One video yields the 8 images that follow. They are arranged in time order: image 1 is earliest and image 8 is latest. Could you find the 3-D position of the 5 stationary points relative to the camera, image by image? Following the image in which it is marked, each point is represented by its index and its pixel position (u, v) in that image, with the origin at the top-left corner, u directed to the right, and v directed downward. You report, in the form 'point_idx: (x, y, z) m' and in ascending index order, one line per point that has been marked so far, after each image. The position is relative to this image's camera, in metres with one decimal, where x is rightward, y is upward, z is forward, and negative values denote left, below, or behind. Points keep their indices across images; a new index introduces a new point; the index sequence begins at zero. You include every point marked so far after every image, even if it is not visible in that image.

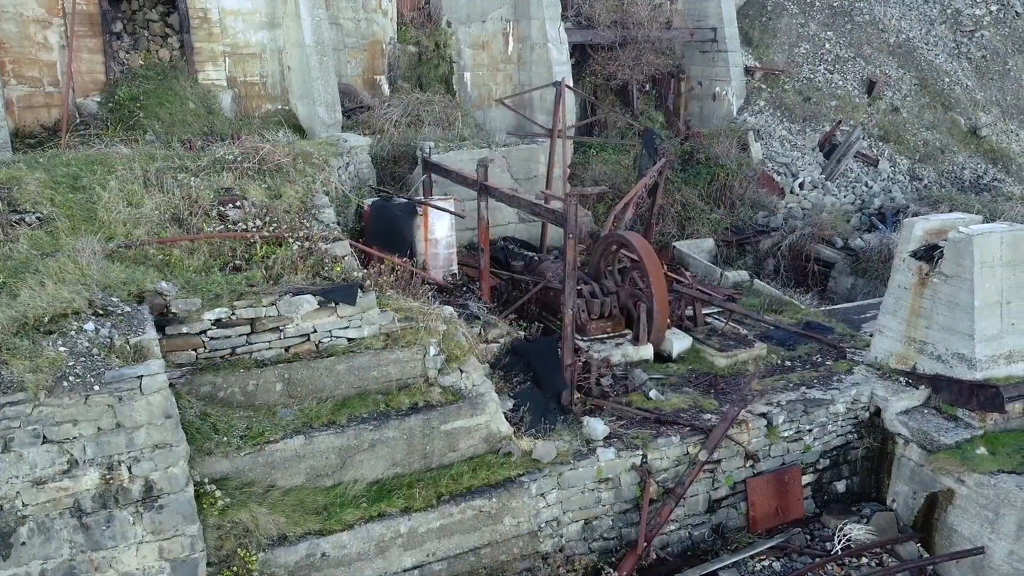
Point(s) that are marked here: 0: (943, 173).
0: (+5.0, +1.3, +9.5) m
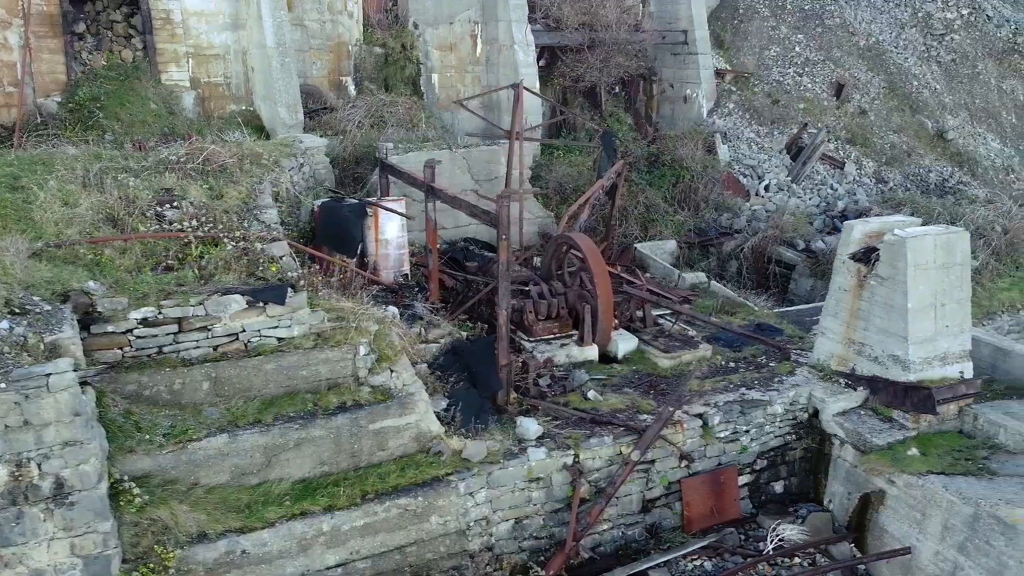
0: (+4.7, +1.3, +9.6) m
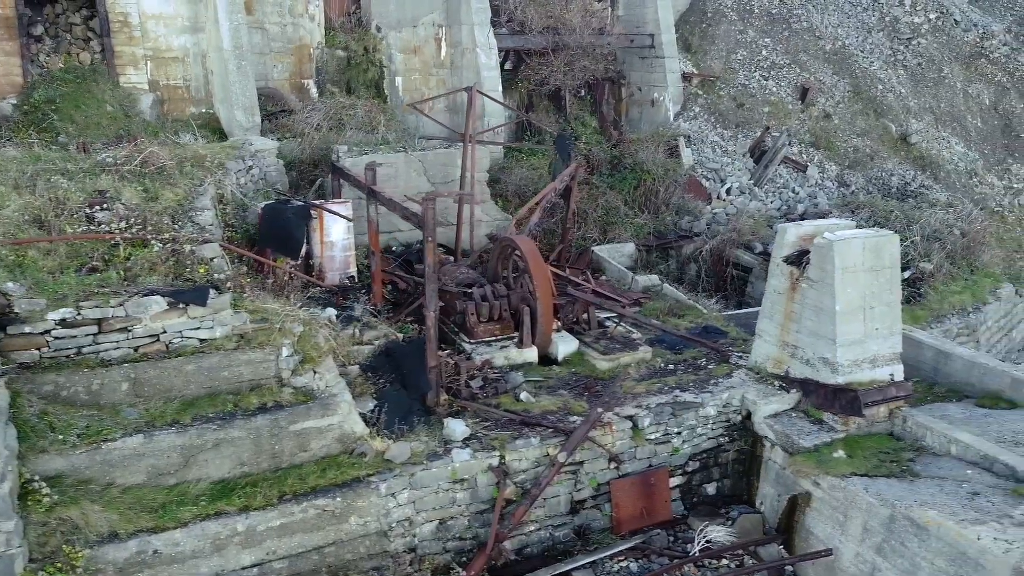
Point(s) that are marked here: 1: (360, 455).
0: (+4.2, +1.3, +9.6) m
1: (-0.9, -0.9, +4.6) m
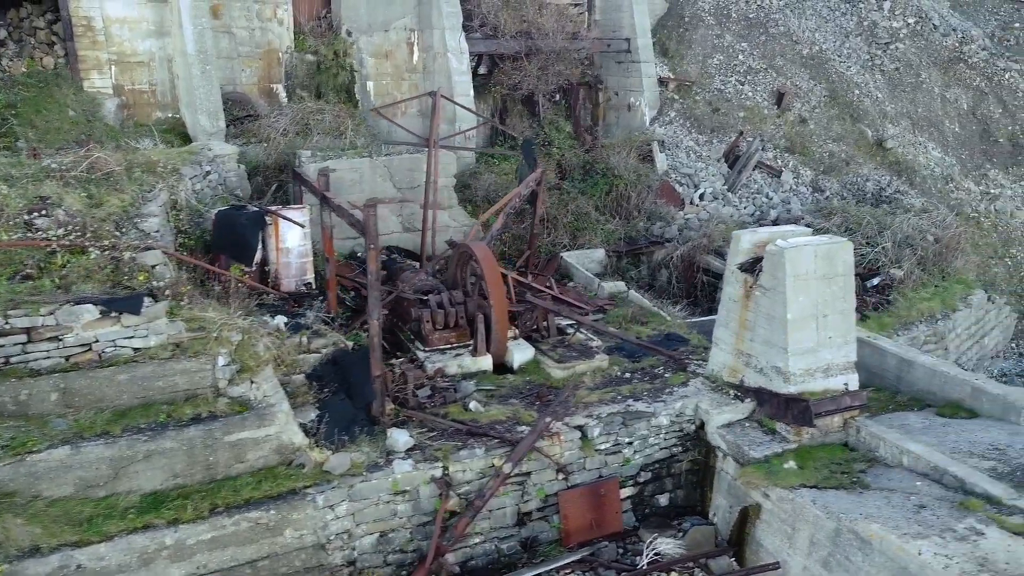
0: (+3.9, +1.2, +9.5) m
1: (-1.2, -1.0, +4.5) m
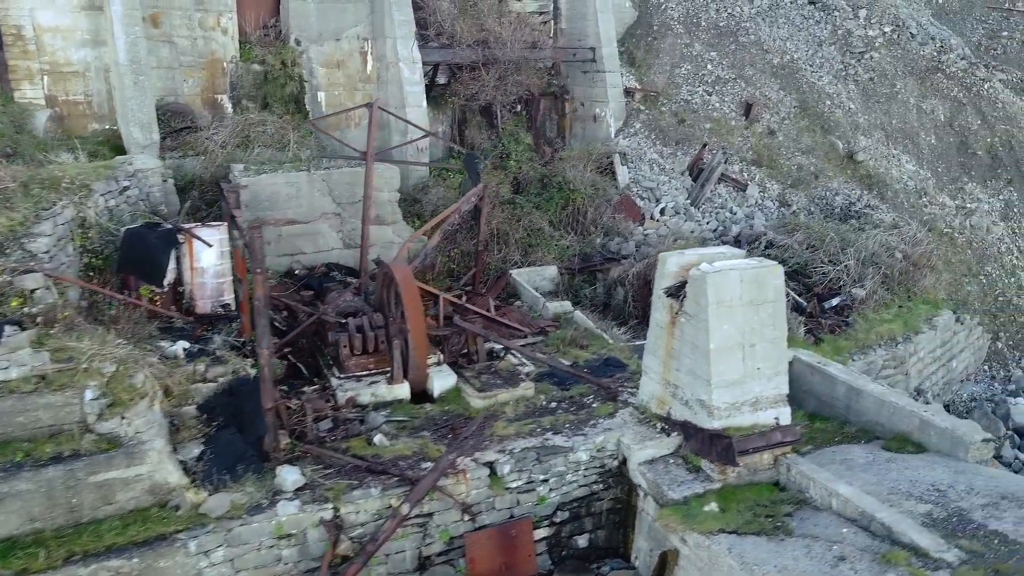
0: (+3.4, +1.0, +9.2) m
1: (-1.7, -1.1, +4.2) m
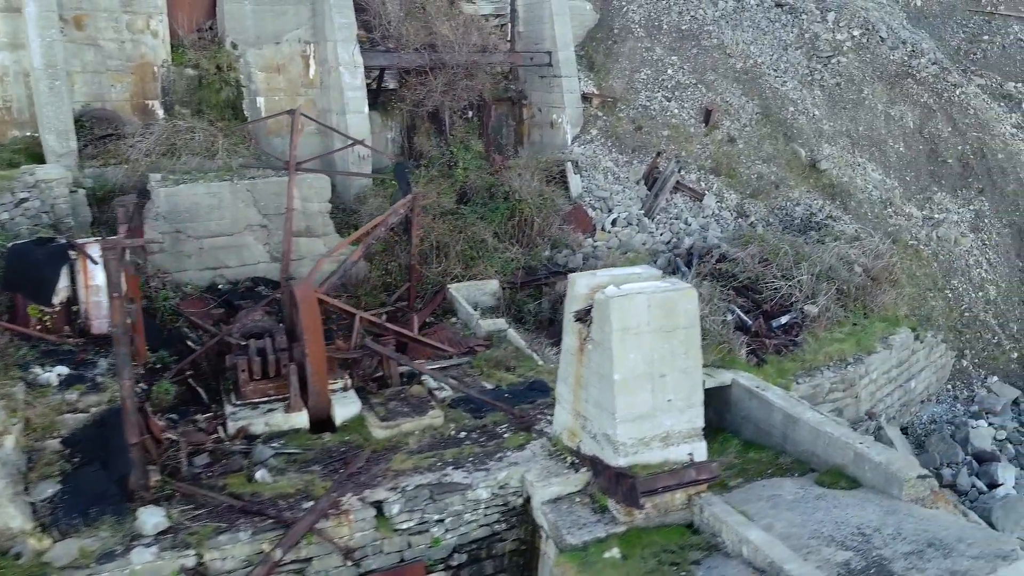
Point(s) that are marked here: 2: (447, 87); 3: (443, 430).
0: (+2.8, +0.8, +8.8) m
1: (-2.3, -1.3, +3.8) m
2: (-0.7, +2.3, +9.3) m
3: (-0.4, -0.9, +5.1) m
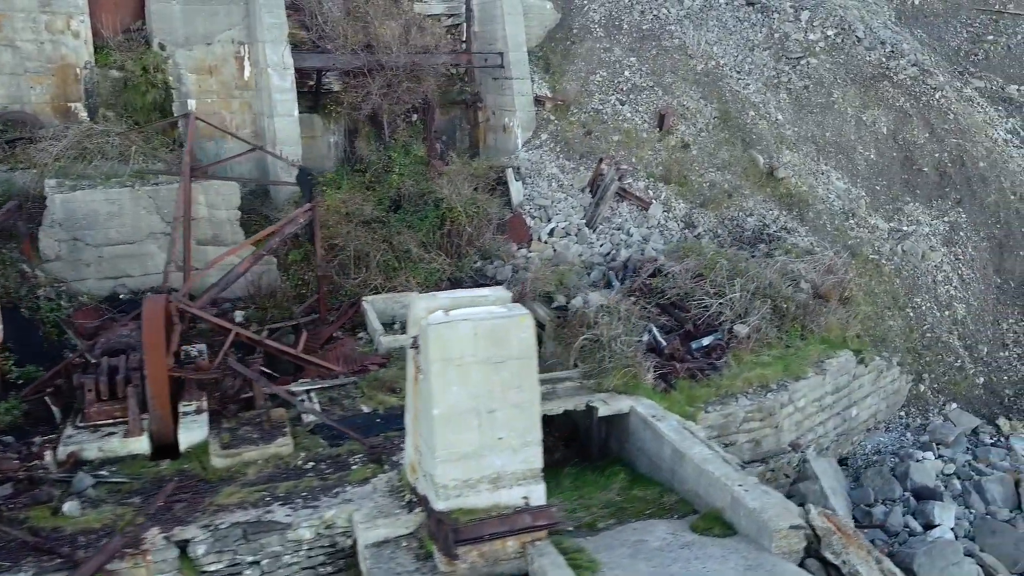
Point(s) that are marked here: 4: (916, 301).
0: (+2.1, +0.7, +8.3) m
1: (-3.3, -1.3, +3.5) m
2: (-1.3, +2.2, +9.0) m
3: (-1.3, -1.0, +4.8) m
4: (+4.0, -0.1, +8.1) m
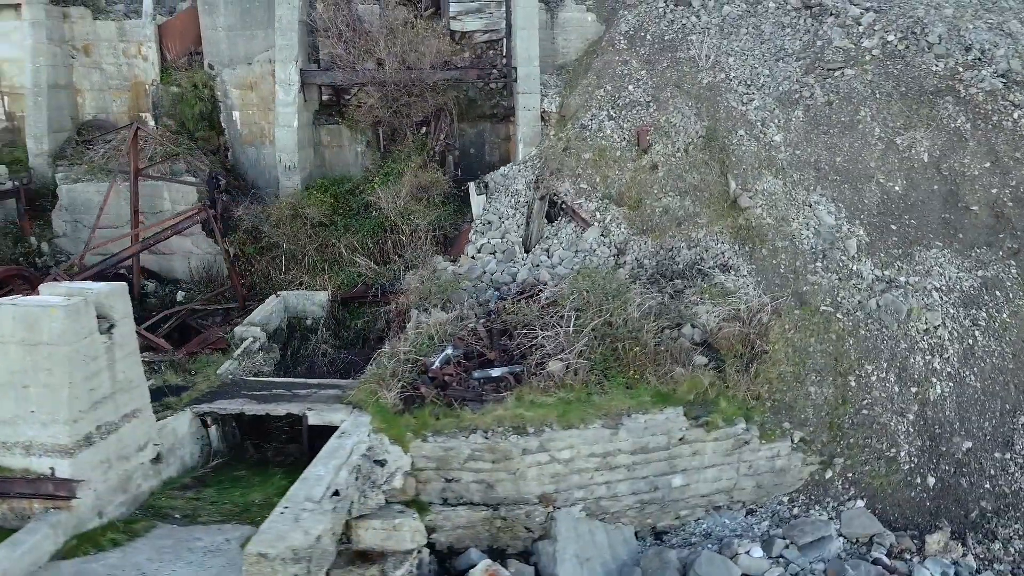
0: (+1.3, +0.3, +7.5) m
1: (-5.8, -0.9, +5.5) m
2: (-1.4, +2.2, +9.6) m
3: (-3.4, -0.9, +5.8) m
4: (+2.9, -0.6, +6.5) m
